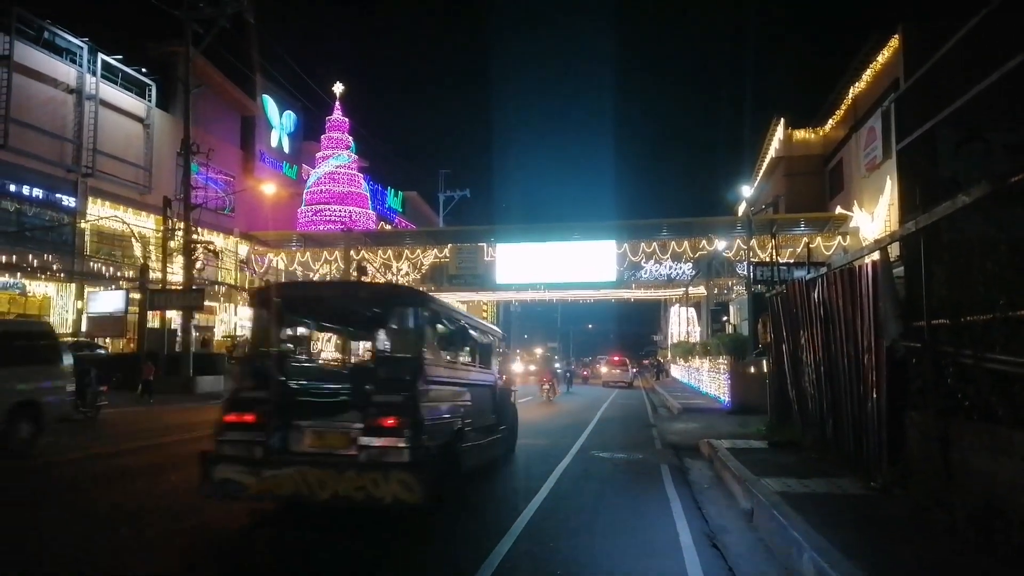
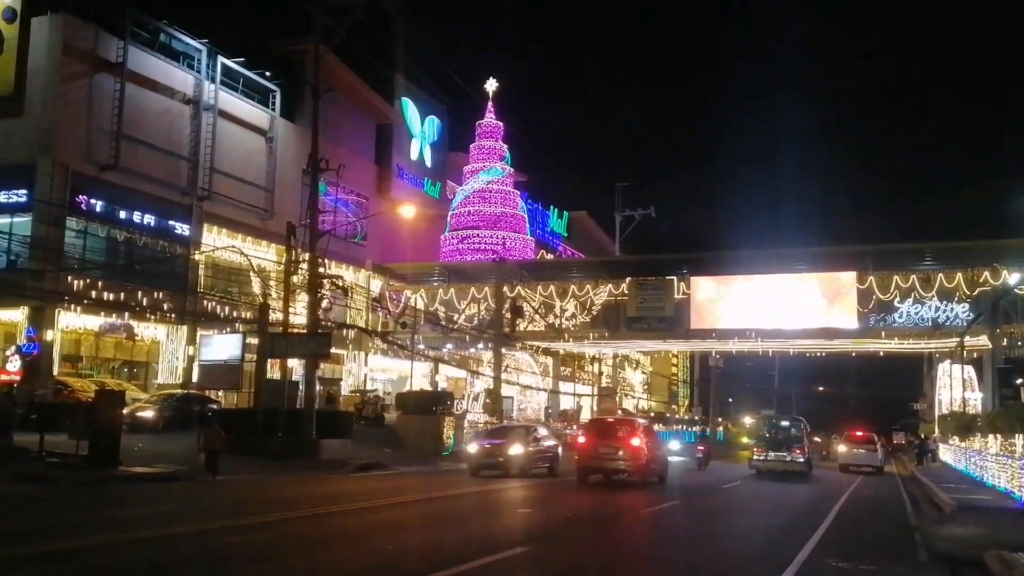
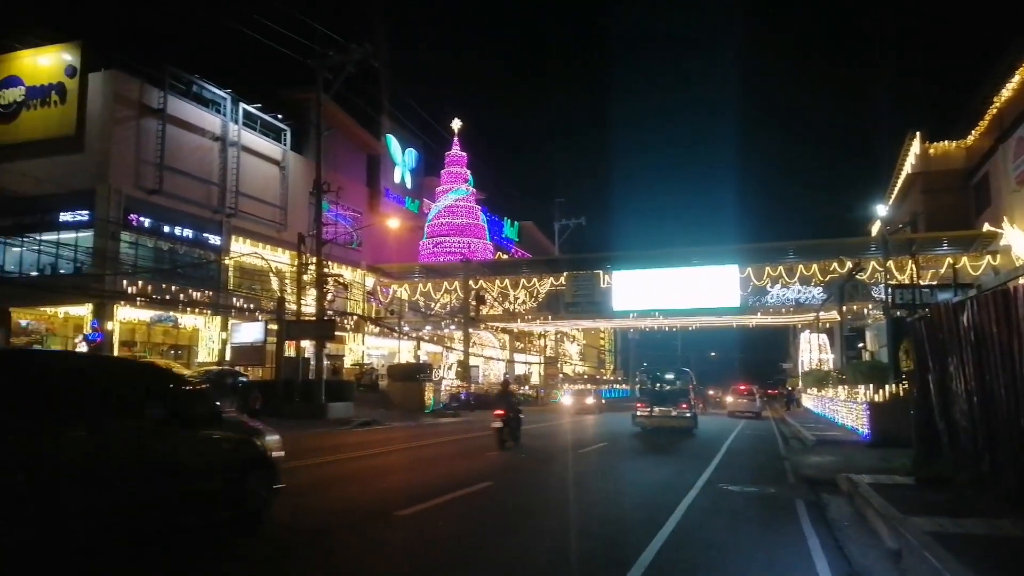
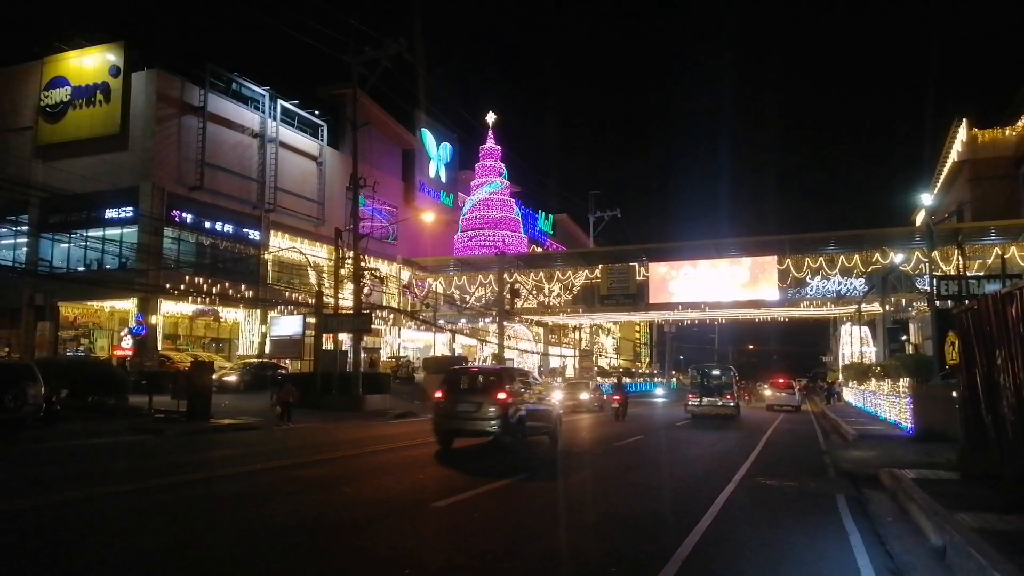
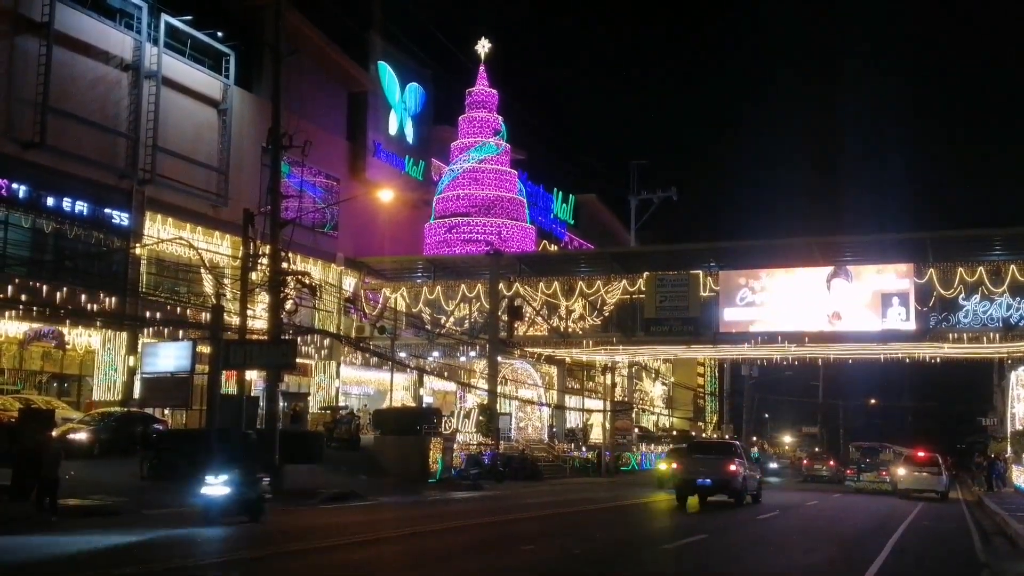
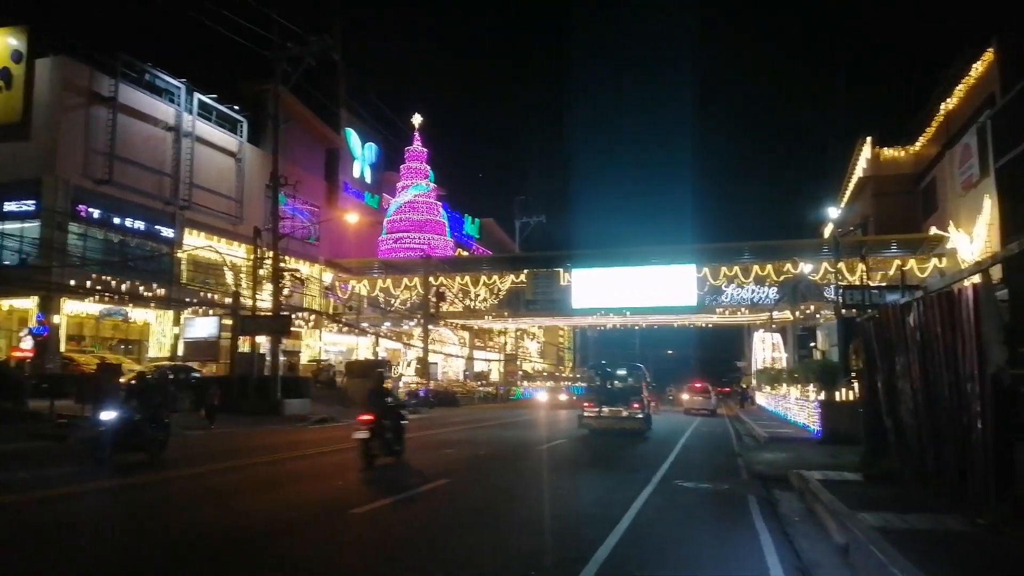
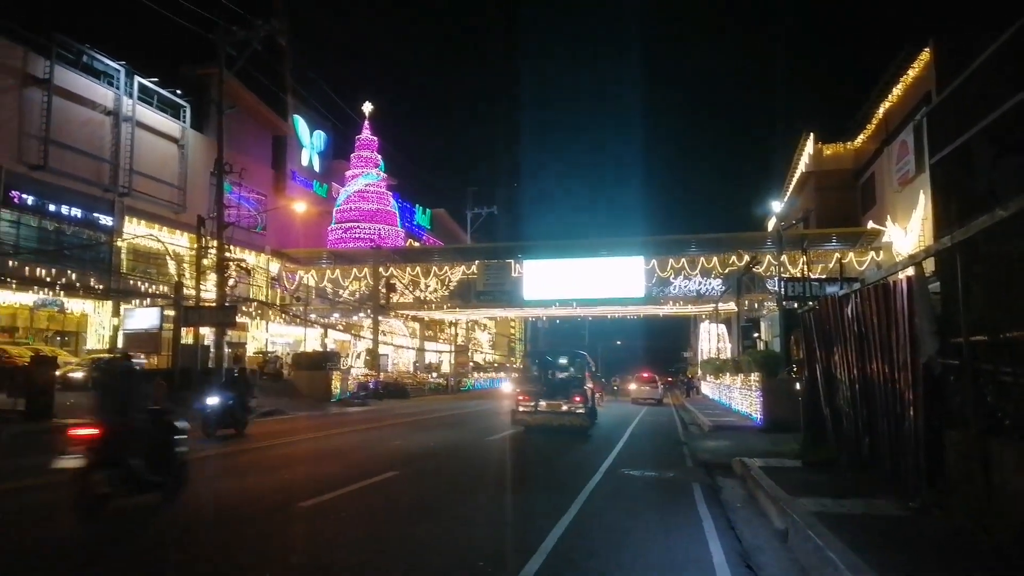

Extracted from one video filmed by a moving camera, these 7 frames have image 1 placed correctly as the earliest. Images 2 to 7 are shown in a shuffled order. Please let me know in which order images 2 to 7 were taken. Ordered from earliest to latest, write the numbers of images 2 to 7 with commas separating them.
7, 6, 3, 4, 2, 5
